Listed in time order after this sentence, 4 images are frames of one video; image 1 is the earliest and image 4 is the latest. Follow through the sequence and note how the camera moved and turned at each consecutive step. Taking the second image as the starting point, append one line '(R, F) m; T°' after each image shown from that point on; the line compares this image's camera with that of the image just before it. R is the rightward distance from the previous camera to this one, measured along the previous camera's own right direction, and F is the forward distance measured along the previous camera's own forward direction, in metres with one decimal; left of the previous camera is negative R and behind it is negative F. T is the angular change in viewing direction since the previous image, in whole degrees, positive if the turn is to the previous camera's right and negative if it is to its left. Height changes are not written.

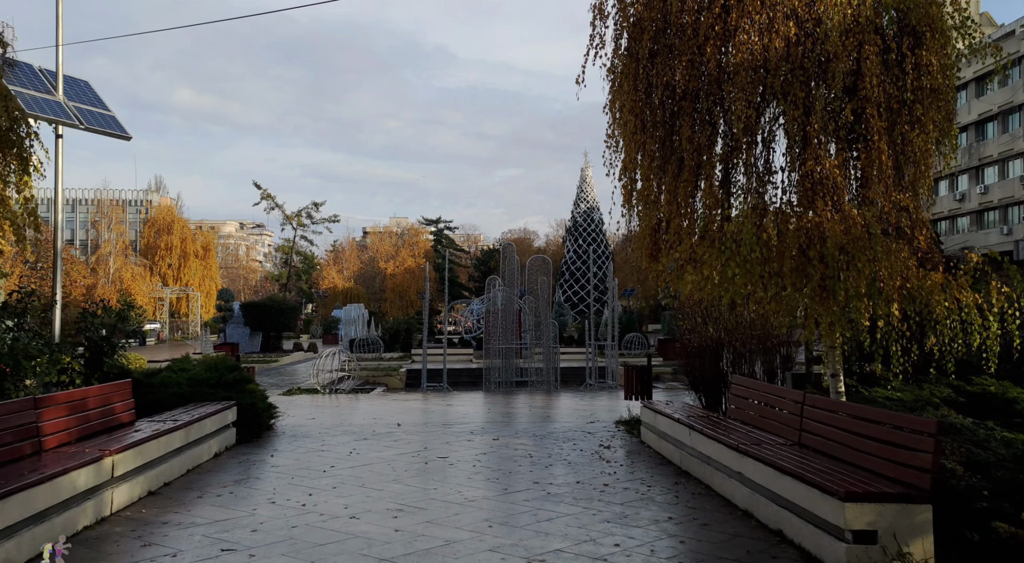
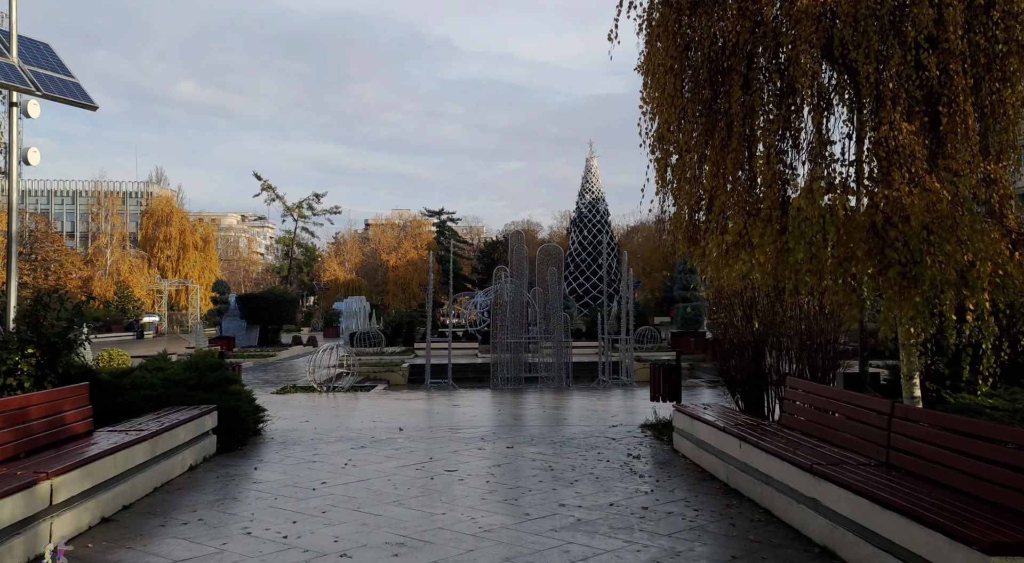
(-0.1, +1.2) m; 0°
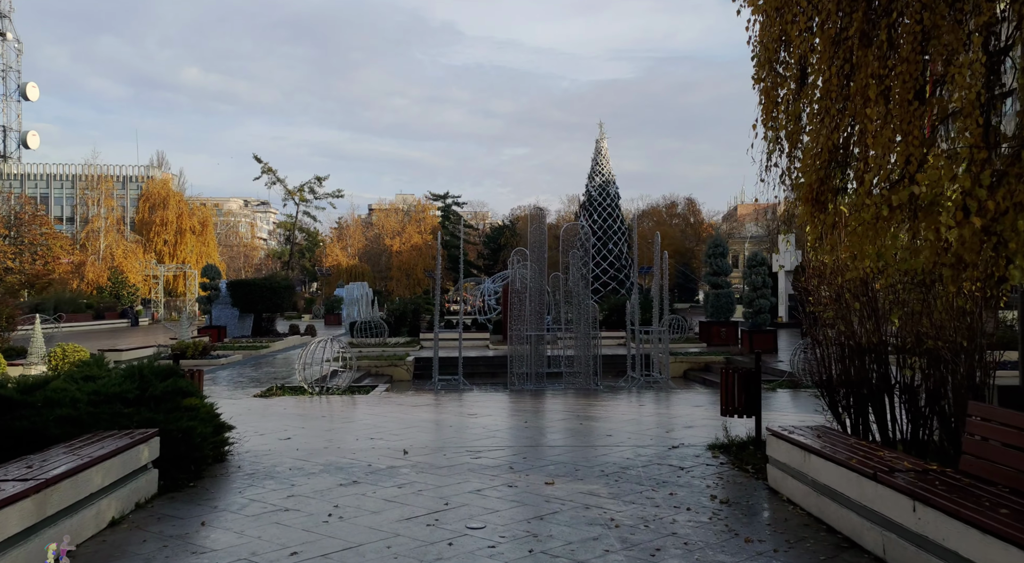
(-0.3, +2.3) m; 0°
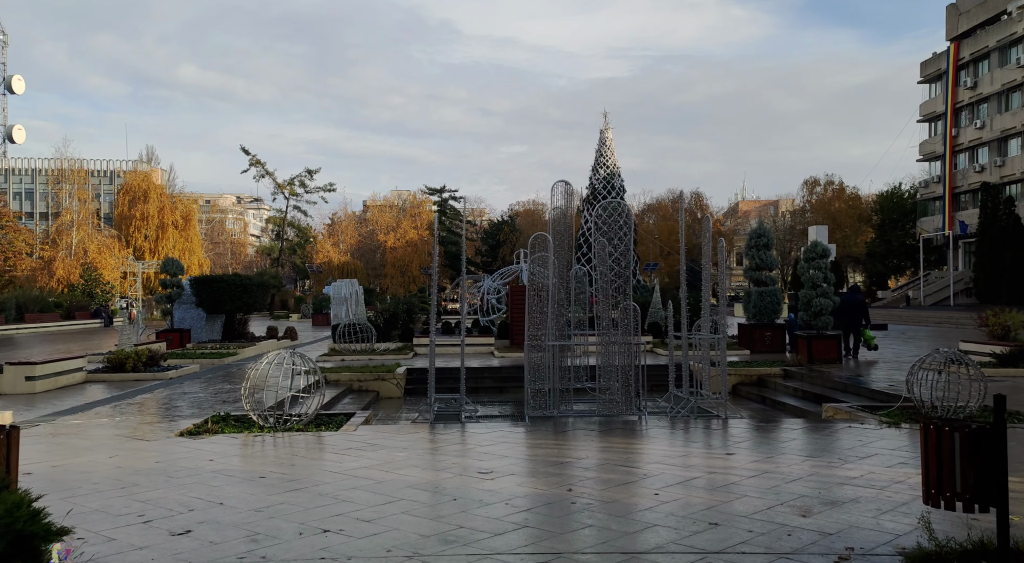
(-0.3, +3.7) m; 0°
